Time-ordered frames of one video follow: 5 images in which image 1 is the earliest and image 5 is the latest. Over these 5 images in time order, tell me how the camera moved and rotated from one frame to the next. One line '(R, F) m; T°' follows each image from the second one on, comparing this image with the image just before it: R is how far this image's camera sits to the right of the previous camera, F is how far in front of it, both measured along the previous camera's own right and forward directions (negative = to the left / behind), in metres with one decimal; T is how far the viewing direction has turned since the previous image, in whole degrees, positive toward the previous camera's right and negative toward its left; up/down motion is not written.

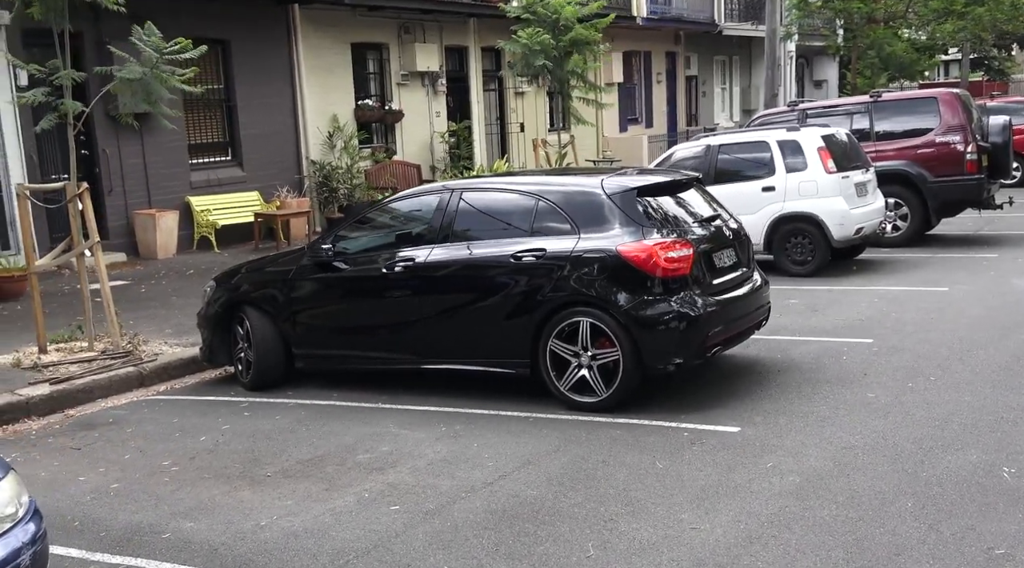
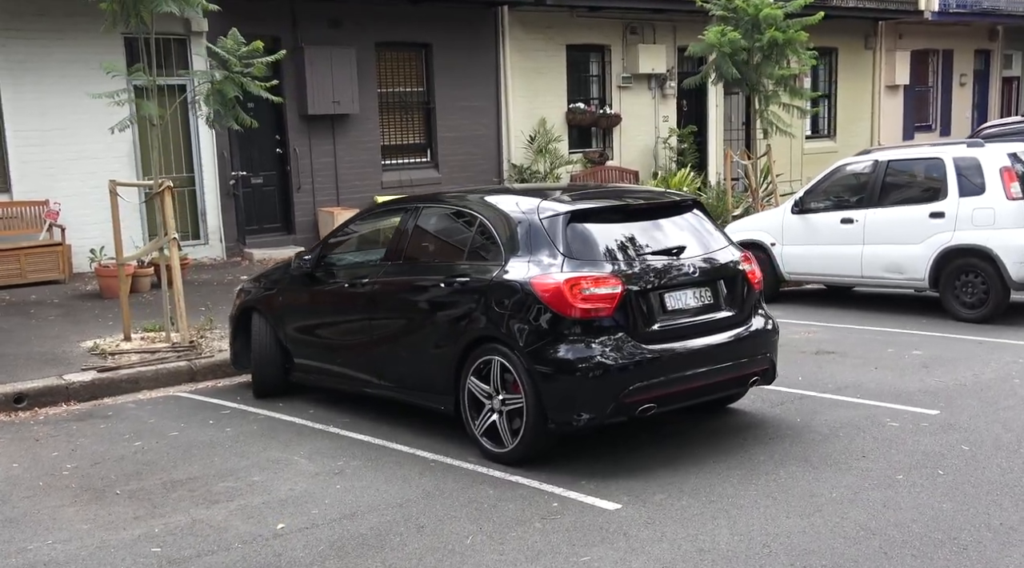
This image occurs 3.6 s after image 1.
(+2.2, +1.0) m; -18°
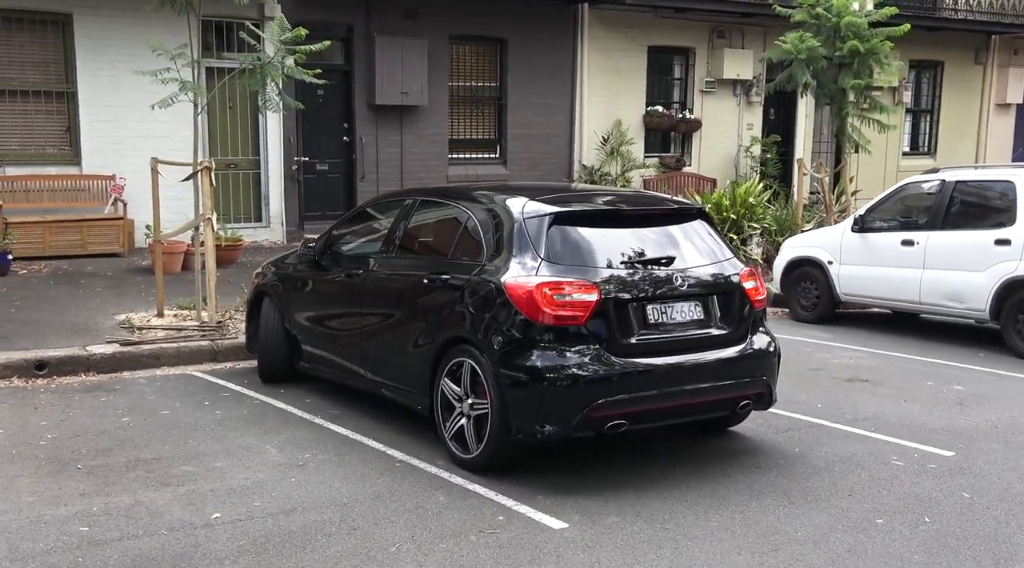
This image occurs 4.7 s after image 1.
(+0.6, +0.2) m; -6°
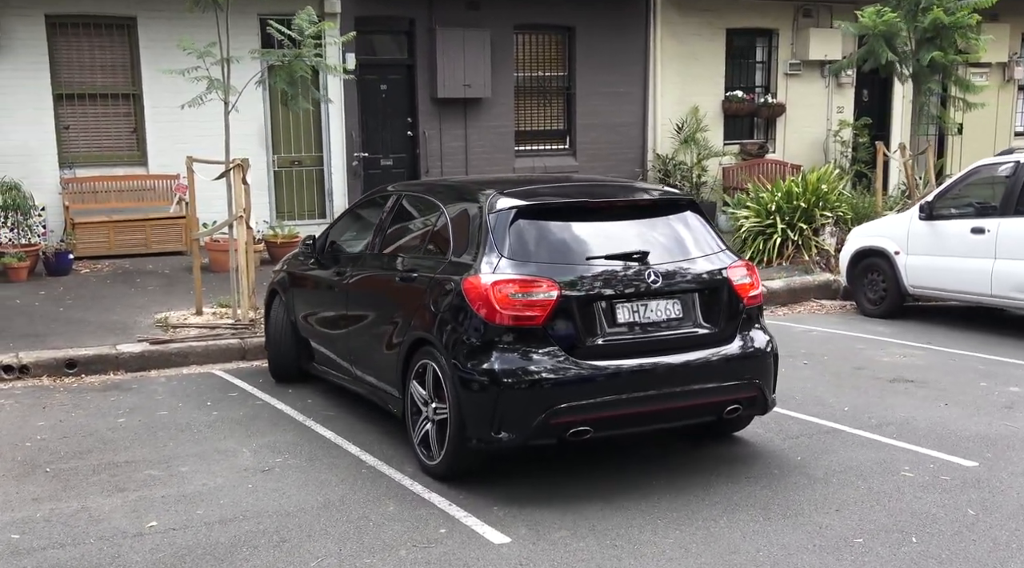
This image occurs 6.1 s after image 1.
(+0.8, +0.3) m; -7°
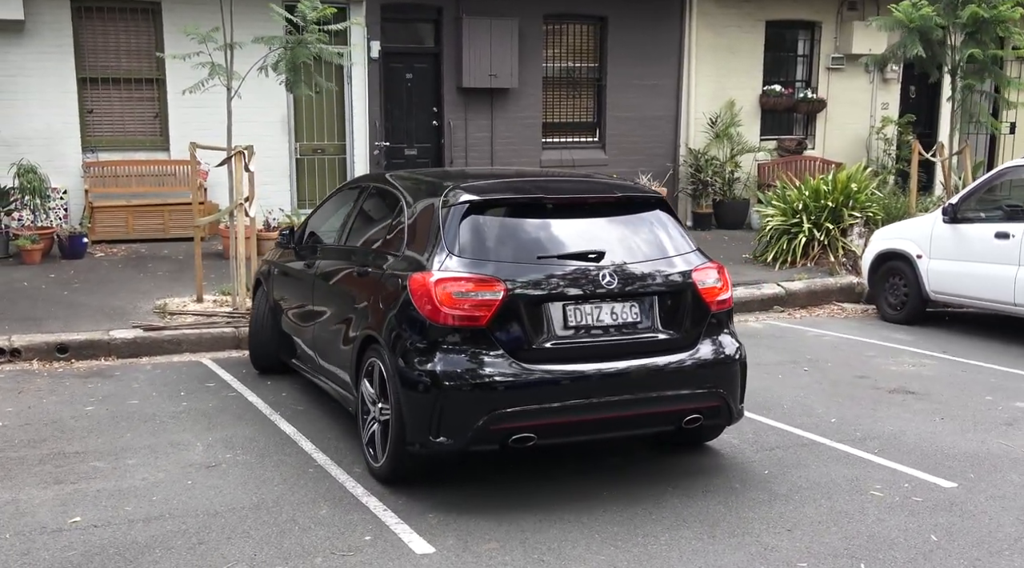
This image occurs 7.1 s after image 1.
(+0.5, +0.2) m; -3°
